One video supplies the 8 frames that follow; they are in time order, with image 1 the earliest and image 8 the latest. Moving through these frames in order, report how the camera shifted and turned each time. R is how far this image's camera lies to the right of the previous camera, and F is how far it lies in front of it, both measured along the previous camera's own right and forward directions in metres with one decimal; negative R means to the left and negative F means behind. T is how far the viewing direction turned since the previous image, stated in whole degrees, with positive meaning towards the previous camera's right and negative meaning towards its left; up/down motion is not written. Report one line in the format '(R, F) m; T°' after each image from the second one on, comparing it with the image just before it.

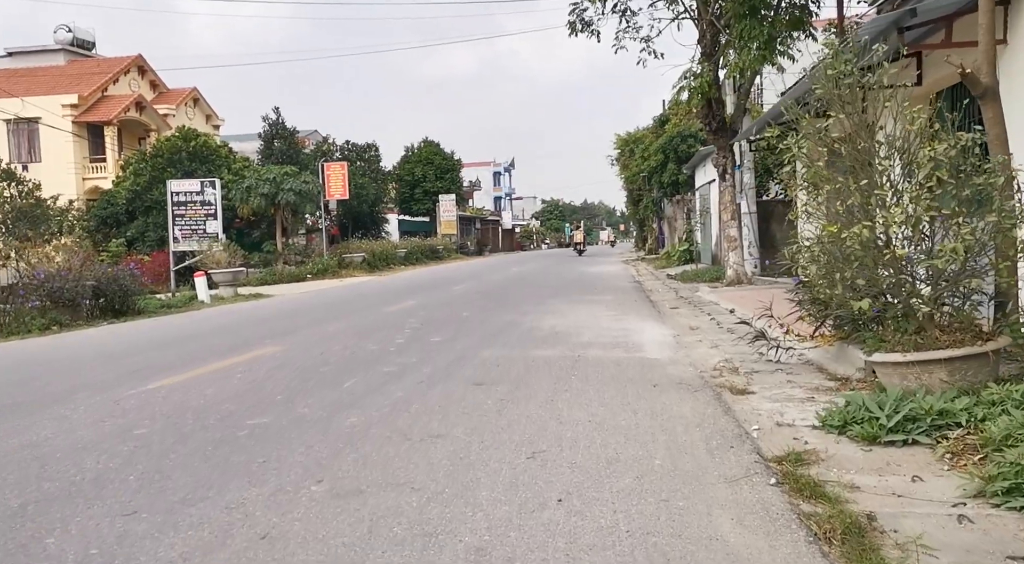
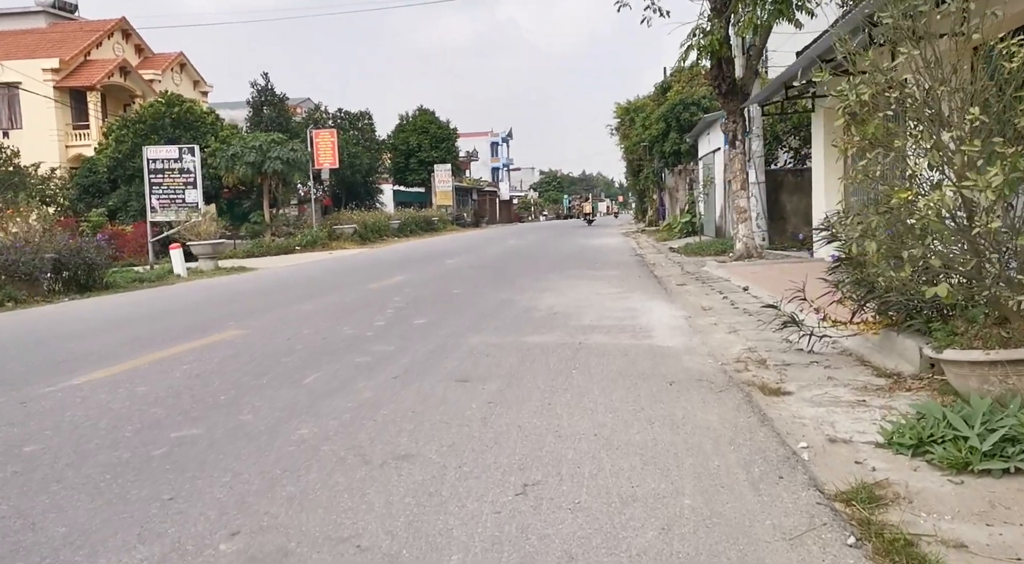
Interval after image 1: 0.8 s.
(0.0, +1.1) m; 0°
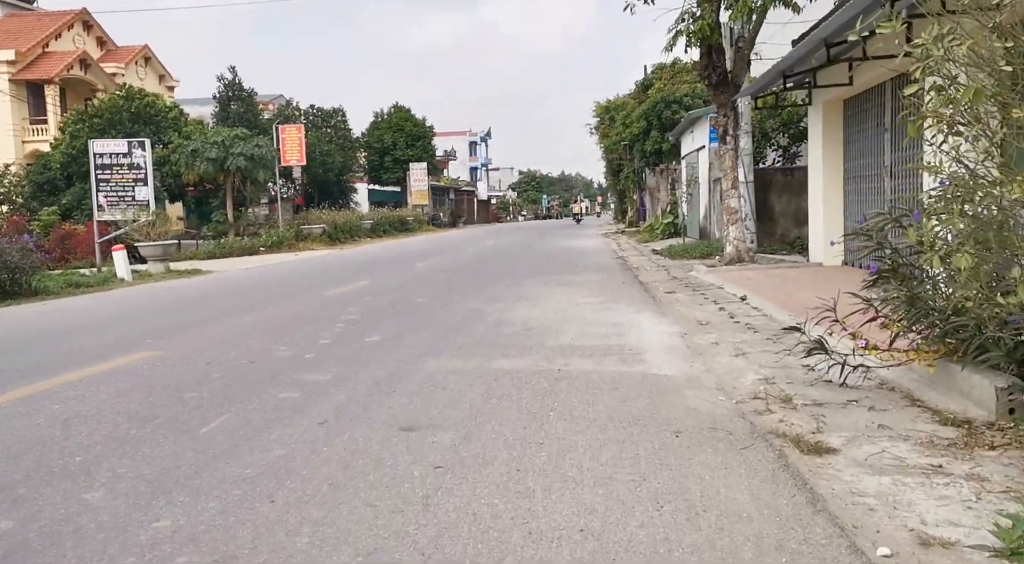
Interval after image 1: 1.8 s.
(+0.1, +1.3) m; +1°
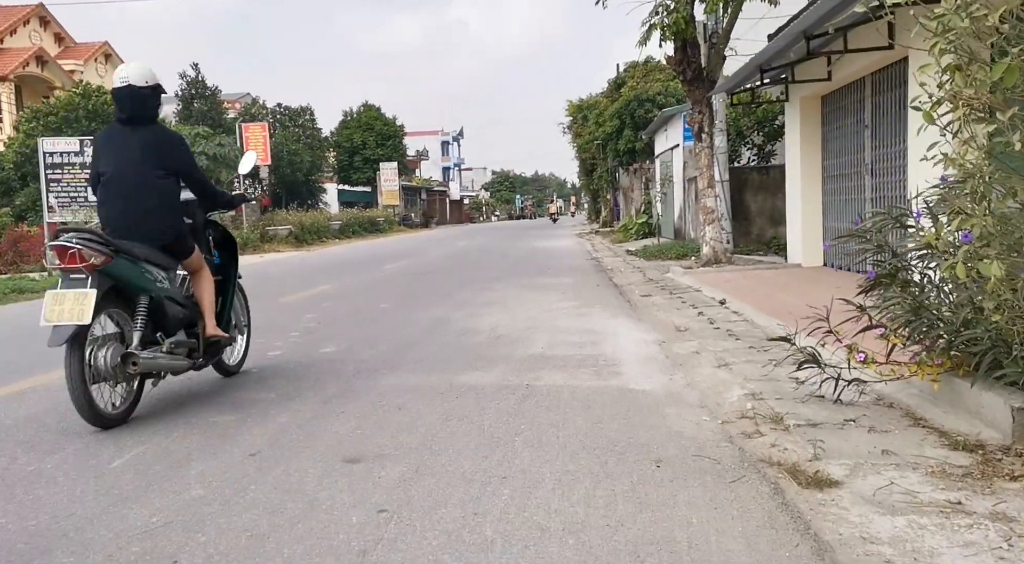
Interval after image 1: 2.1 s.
(+0.1, +0.6) m; +2°
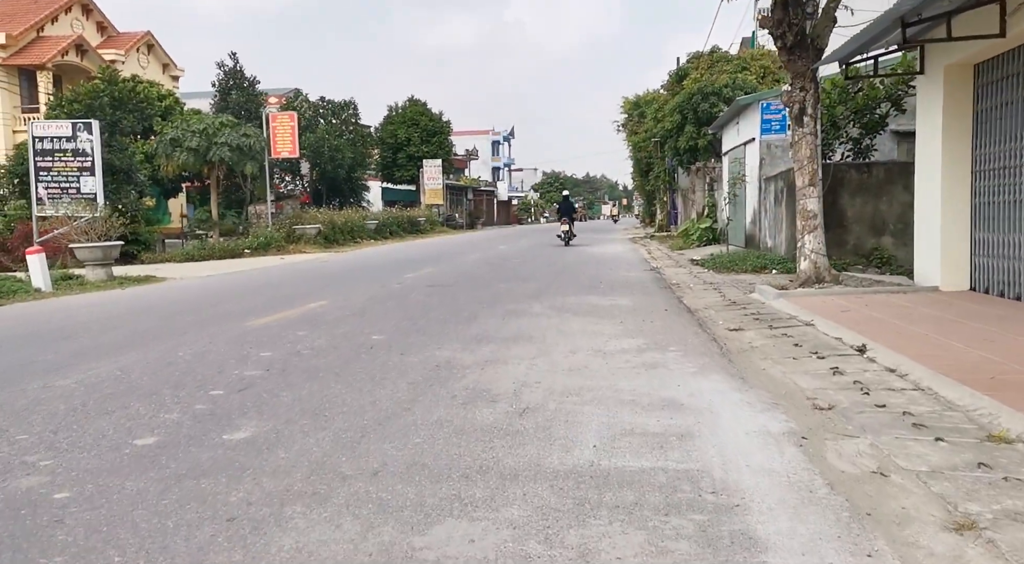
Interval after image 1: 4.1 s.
(+0.1, +3.2) m; -3°
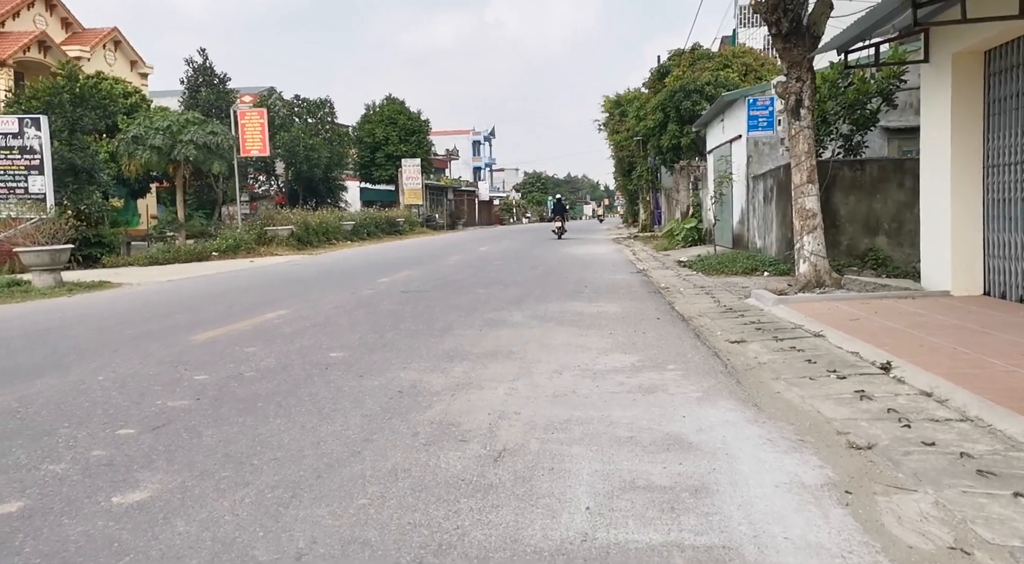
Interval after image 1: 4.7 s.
(0.0, +1.0) m; +1°
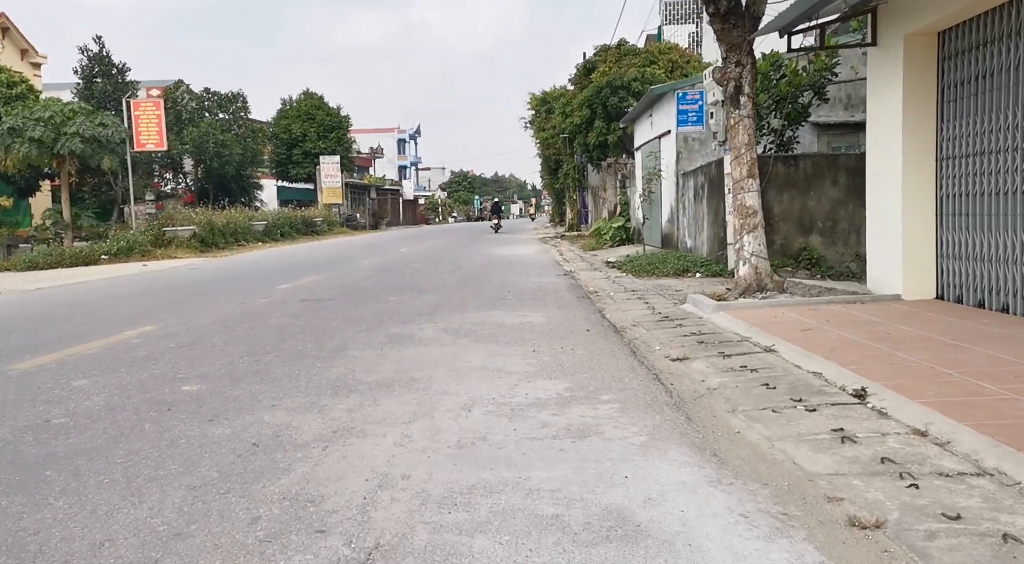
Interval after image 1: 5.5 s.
(+0.2, +1.3) m; +5°
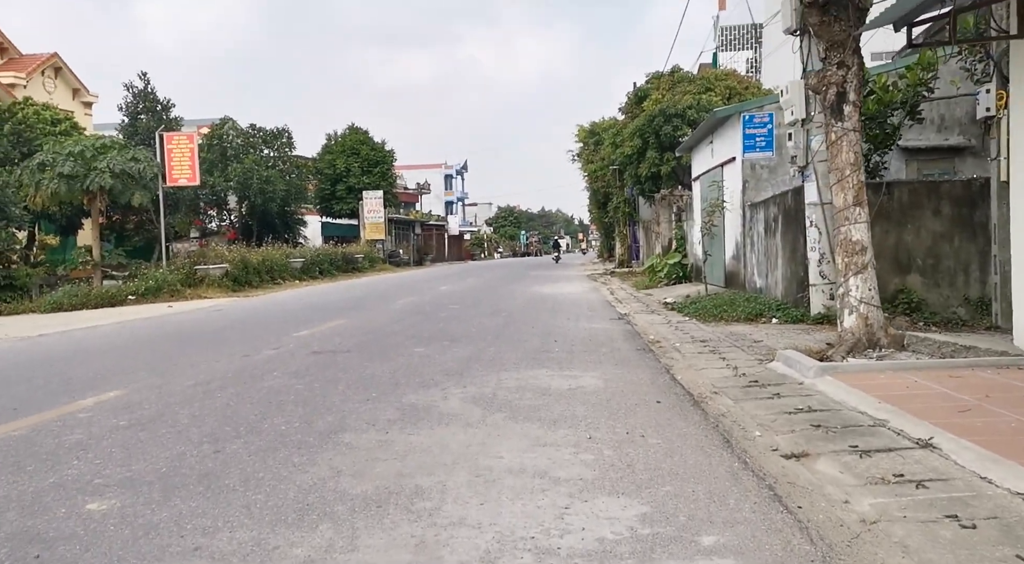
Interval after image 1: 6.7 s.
(0.0, +1.9) m; -3°
